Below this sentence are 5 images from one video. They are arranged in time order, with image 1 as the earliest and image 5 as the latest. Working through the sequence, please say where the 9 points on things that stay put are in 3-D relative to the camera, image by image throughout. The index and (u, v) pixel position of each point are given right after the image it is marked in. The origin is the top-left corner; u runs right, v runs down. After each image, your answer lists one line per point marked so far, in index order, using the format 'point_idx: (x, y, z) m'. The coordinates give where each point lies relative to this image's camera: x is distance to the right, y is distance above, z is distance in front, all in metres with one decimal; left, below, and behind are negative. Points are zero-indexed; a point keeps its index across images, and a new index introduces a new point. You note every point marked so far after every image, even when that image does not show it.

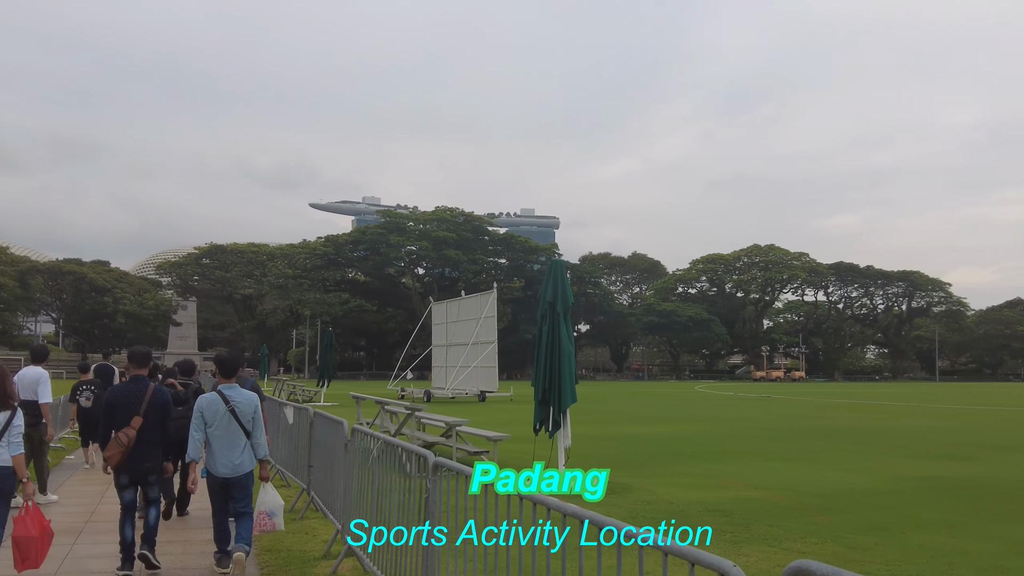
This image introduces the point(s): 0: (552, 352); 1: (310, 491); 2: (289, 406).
0: (+0.5, -0.9, +10.0) m
1: (-2.2, -2.3, +8.3) m
2: (-2.8, -1.5, +9.6) m
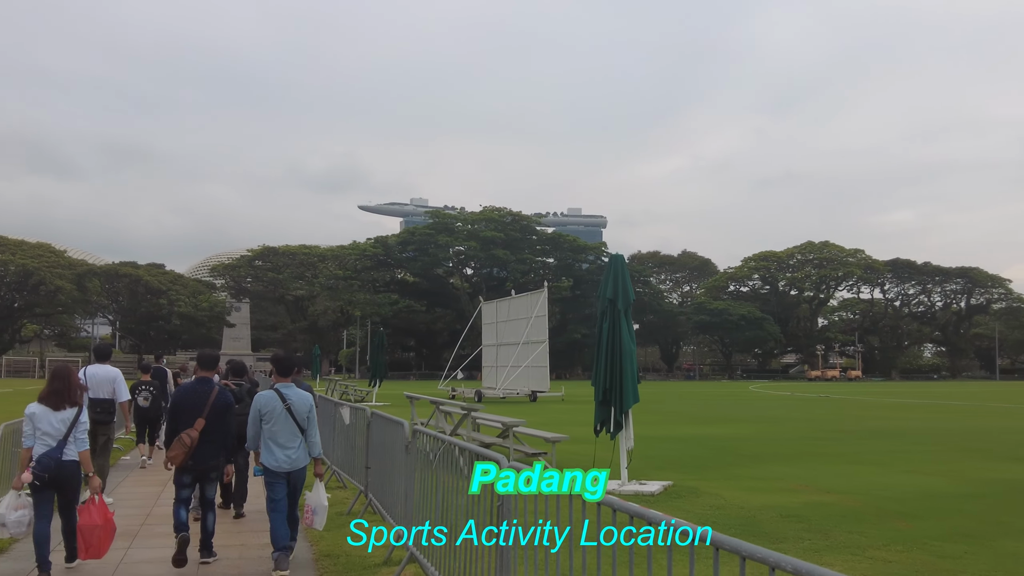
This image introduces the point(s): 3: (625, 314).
0: (+1.3, -0.8, +9.6) m
1: (-1.6, -2.2, +8.1) m
2: (-2.1, -1.5, +9.4) m
3: (+1.5, -0.3, +9.7) m
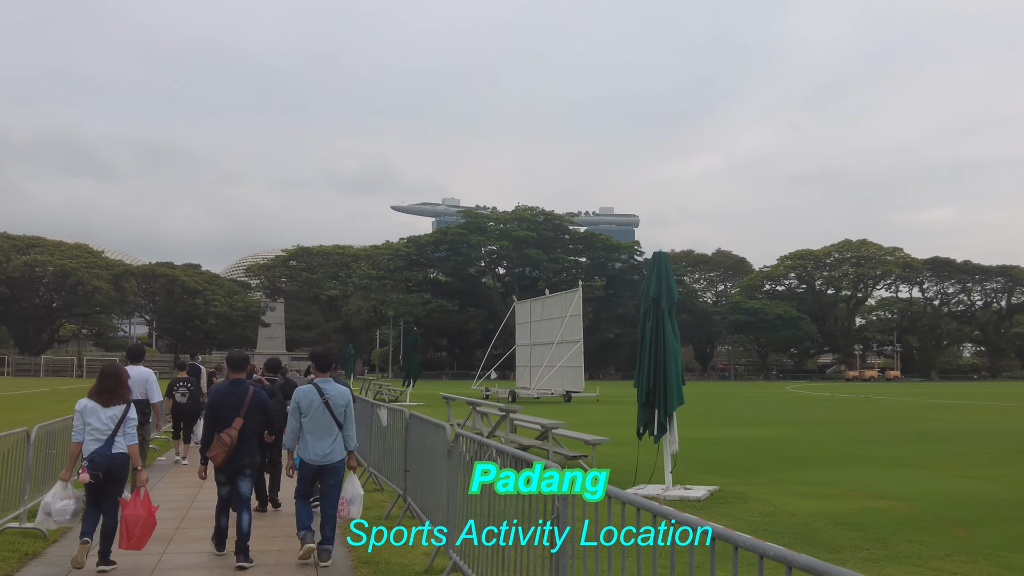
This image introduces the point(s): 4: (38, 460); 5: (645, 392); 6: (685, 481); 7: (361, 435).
0: (+1.8, -0.8, +9.2) m
1: (-1.1, -2.2, +7.9) m
2: (-1.6, -1.5, +9.2) m
3: (+2.0, -0.3, +9.3) m
4: (-4.3, -1.6, +6.7) m
5: (+1.7, -1.3, +9.2) m
6: (+2.6, -2.8, +10.8) m
7: (-2.2, -2.1, +10.7) m
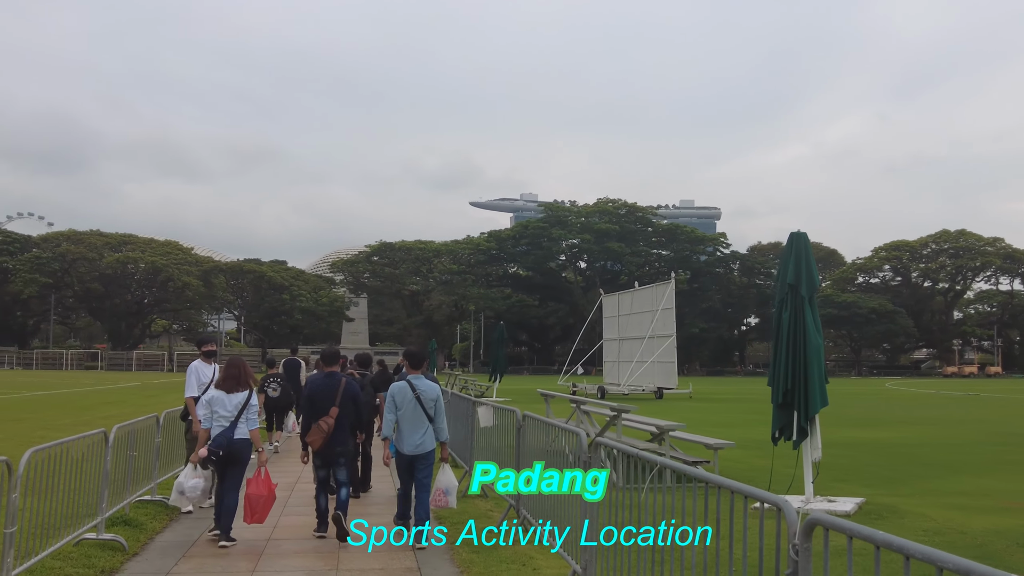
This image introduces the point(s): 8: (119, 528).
0: (+3.0, -0.6, +8.0) m
1: (0.0, -2.1, +7.0) m
2: (-0.3, -1.3, +8.3) m
3: (+3.2, -0.1, +8.1) m
4: (-3.3, -1.5, +6.2) m
5: (+2.9, -1.1, +8.0) m
6: (+4.0, -2.6, +9.5) m
7: (-0.7, -2.0, +9.9) m
8: (-3.3, -2.0, +6.2) m
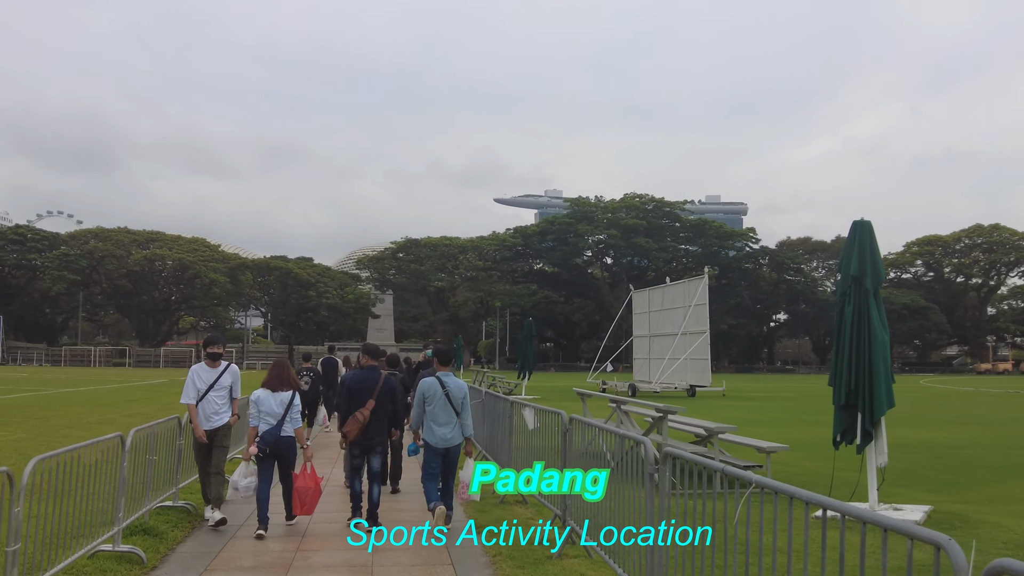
0: (+3.5, -0.5, +7.4) m
1: (+0.4, -2.0, +6.5) m
2: (+0.1, -1.2, +7.8) m
3: (+3.6, -0.1, +7.5) m
4: (-2.9, -1.4, +5.8) m
5: (+3.3, -1.0, +7.4) m
6: (+4.4, -2.5, +8.9) m
7: (-0.3, -1.9, +9.5) m
8: (-2.9, -1.9, +5.8) m
